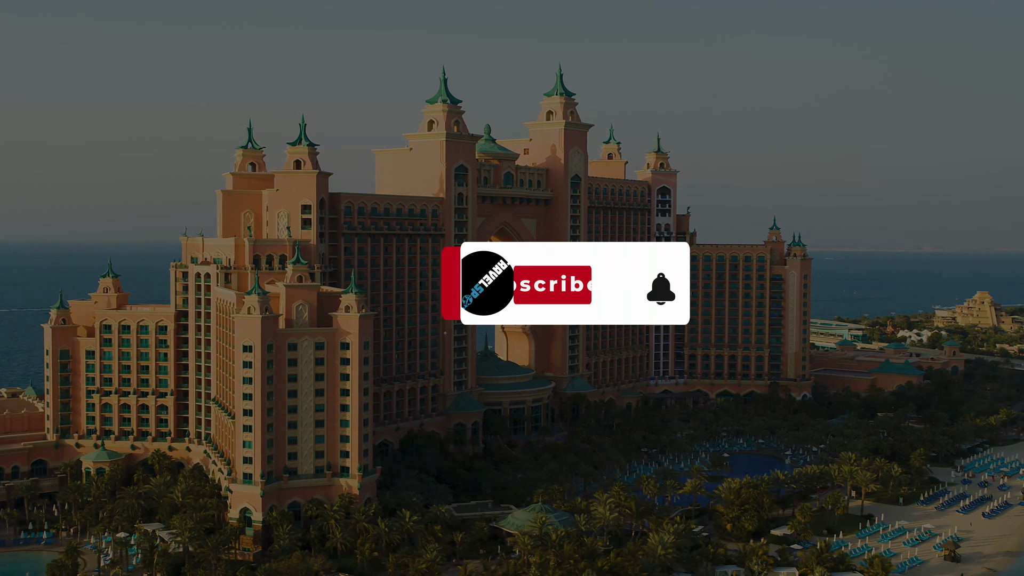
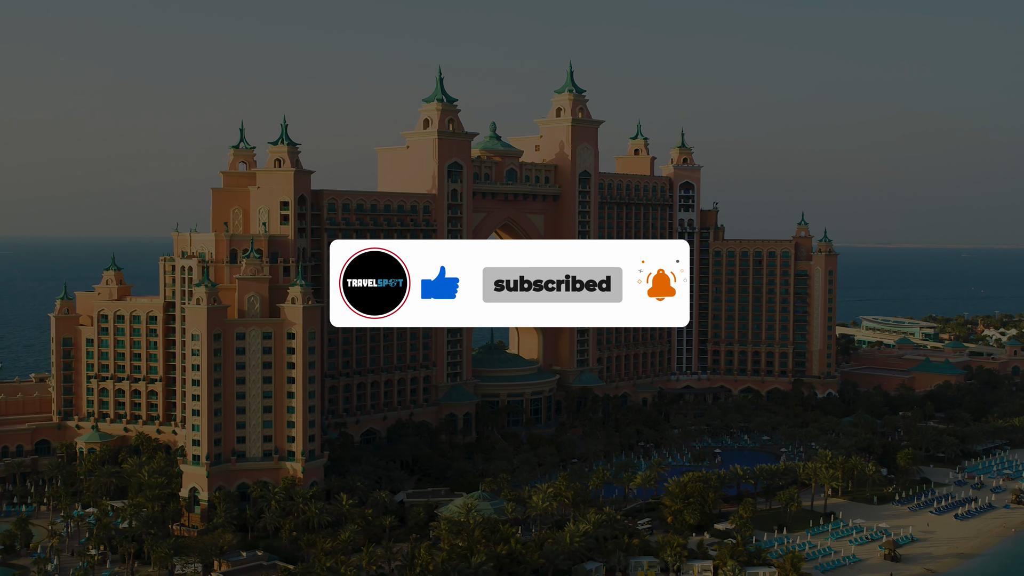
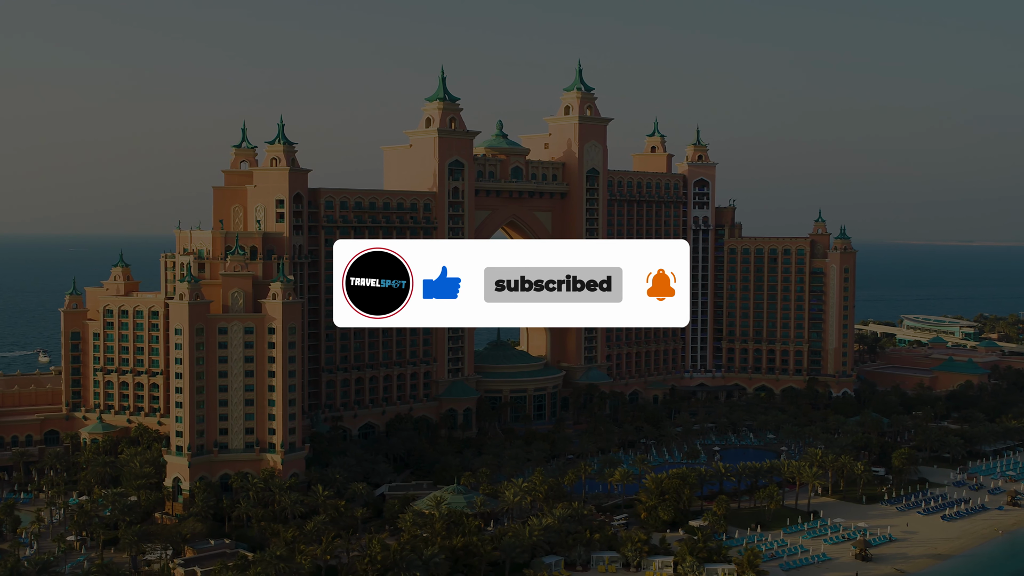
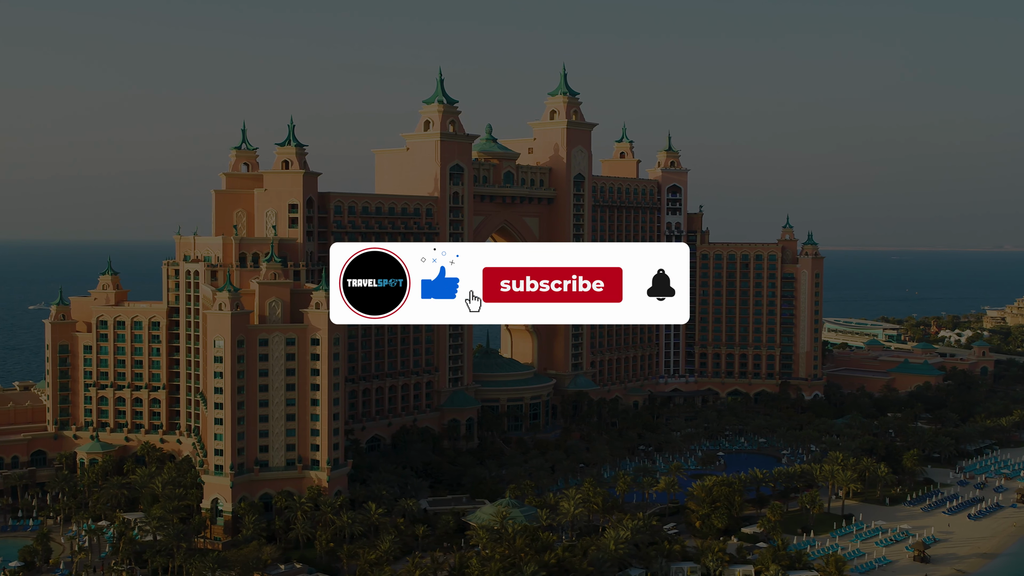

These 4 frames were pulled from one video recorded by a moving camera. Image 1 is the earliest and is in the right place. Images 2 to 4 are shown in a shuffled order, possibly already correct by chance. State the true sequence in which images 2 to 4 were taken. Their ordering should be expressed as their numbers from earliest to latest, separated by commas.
4, 2, 3
